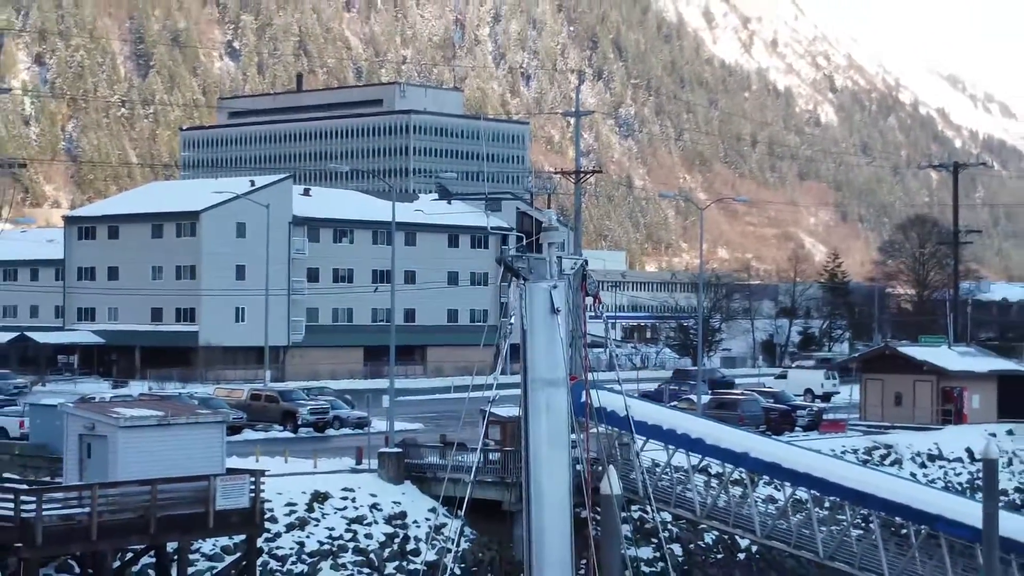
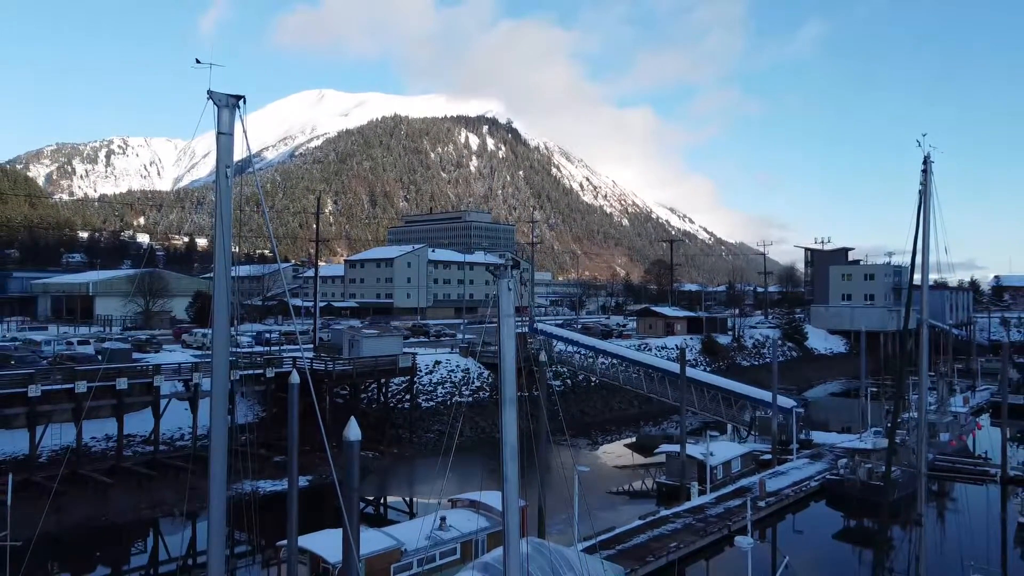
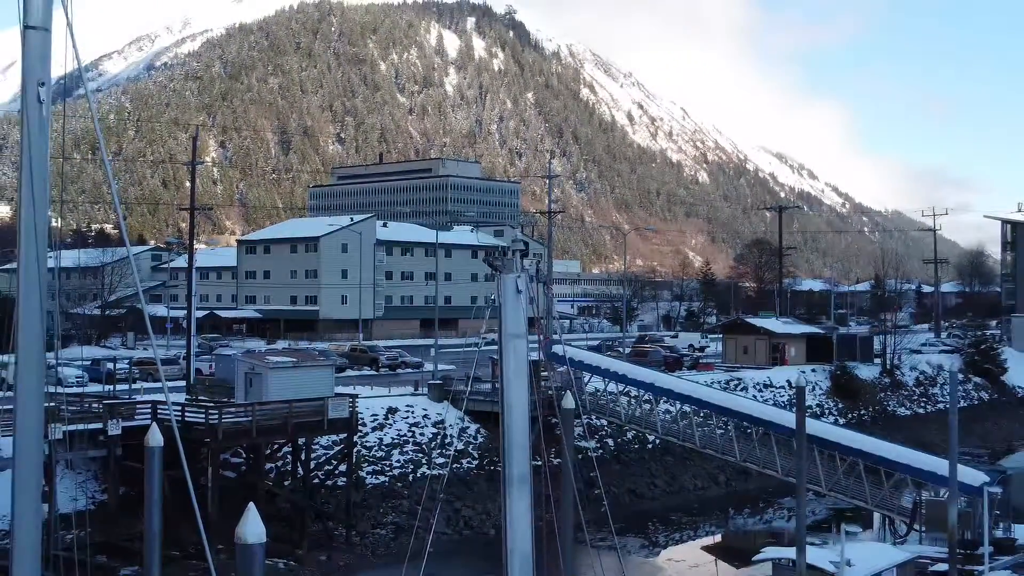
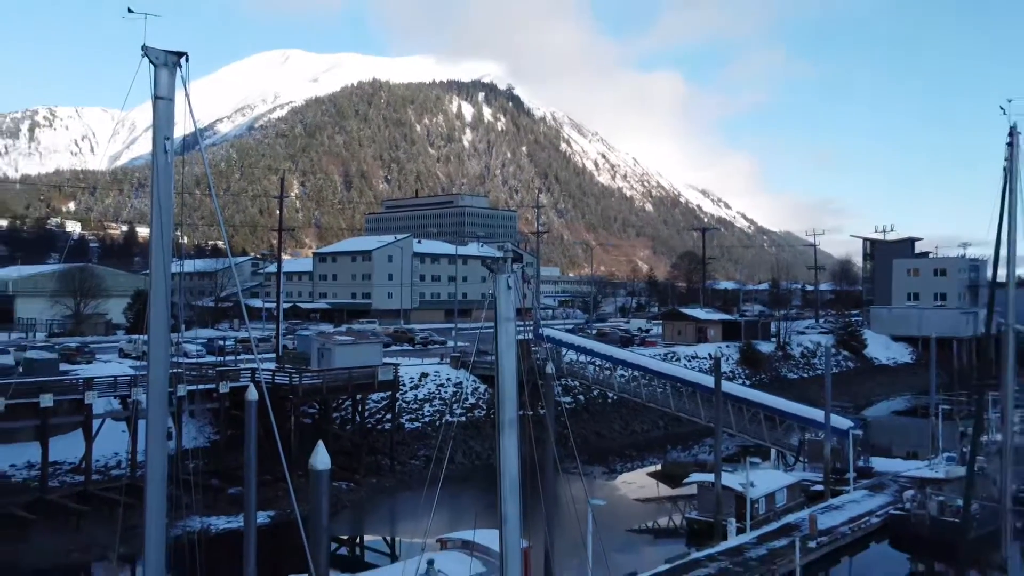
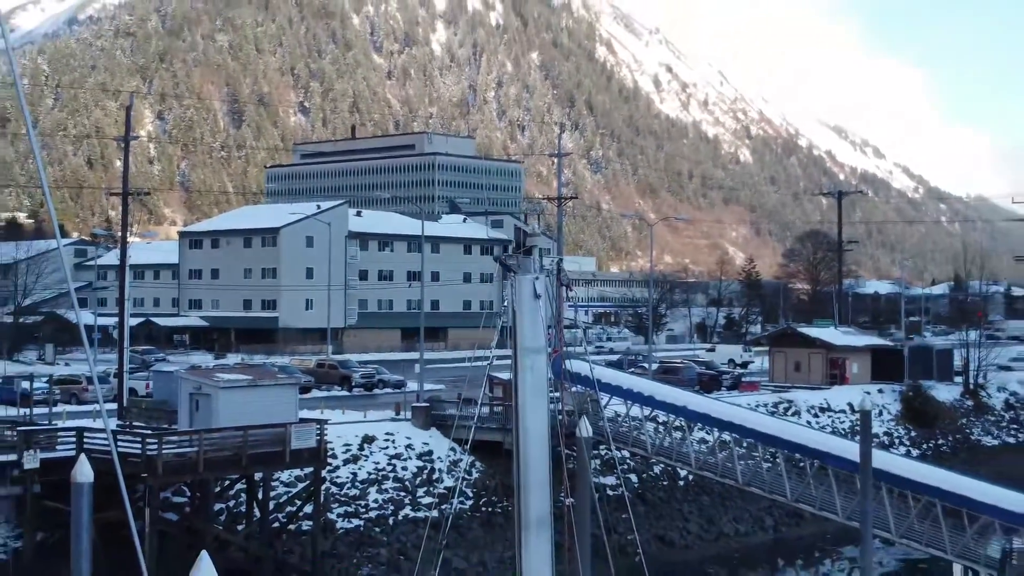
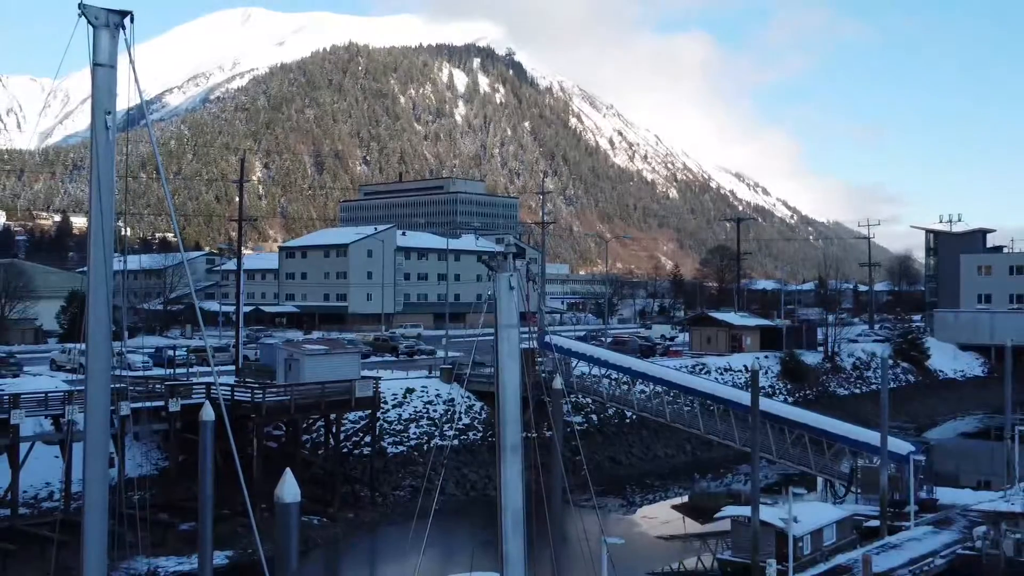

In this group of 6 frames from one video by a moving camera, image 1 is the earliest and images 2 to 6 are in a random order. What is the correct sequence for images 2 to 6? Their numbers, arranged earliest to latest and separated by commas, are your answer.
5, 3, 6, 4, 2
